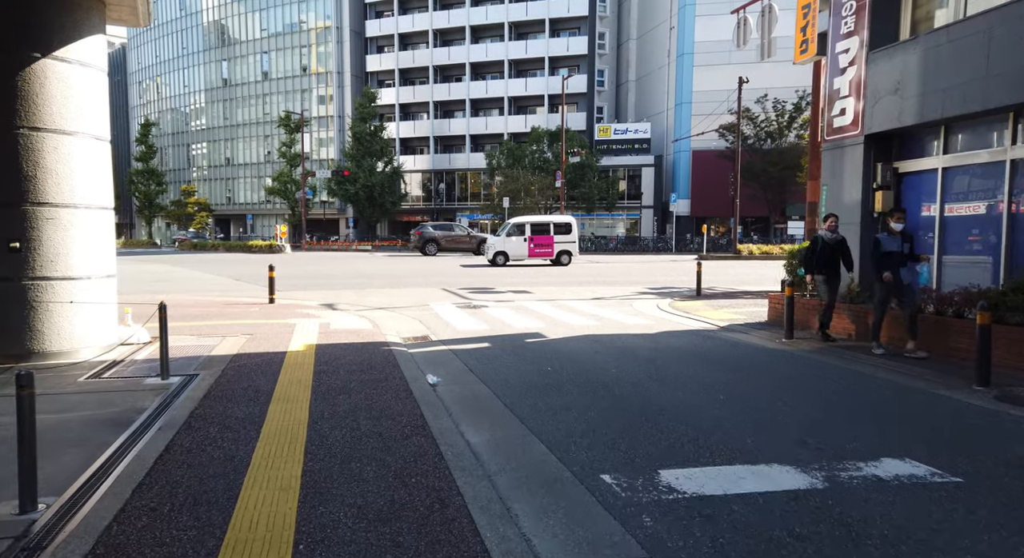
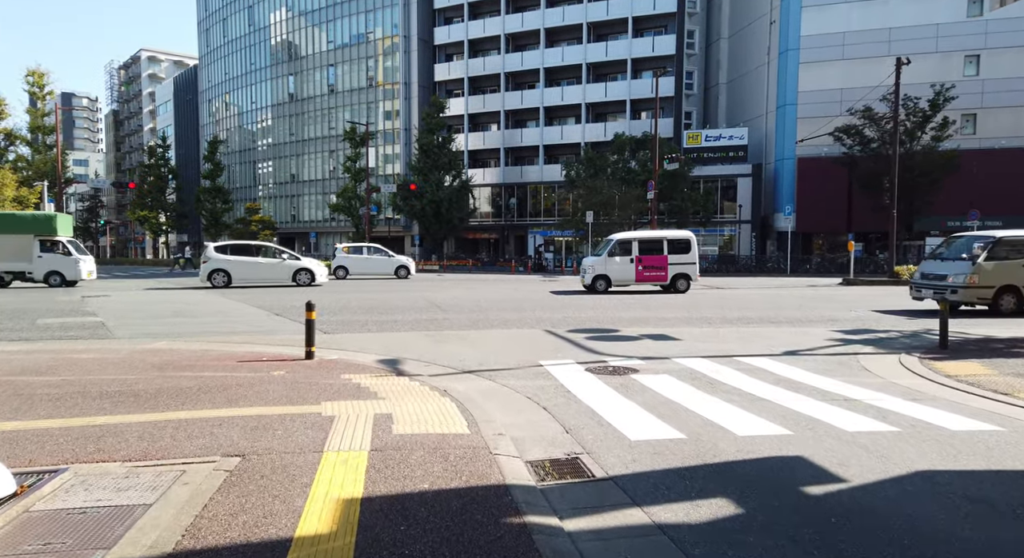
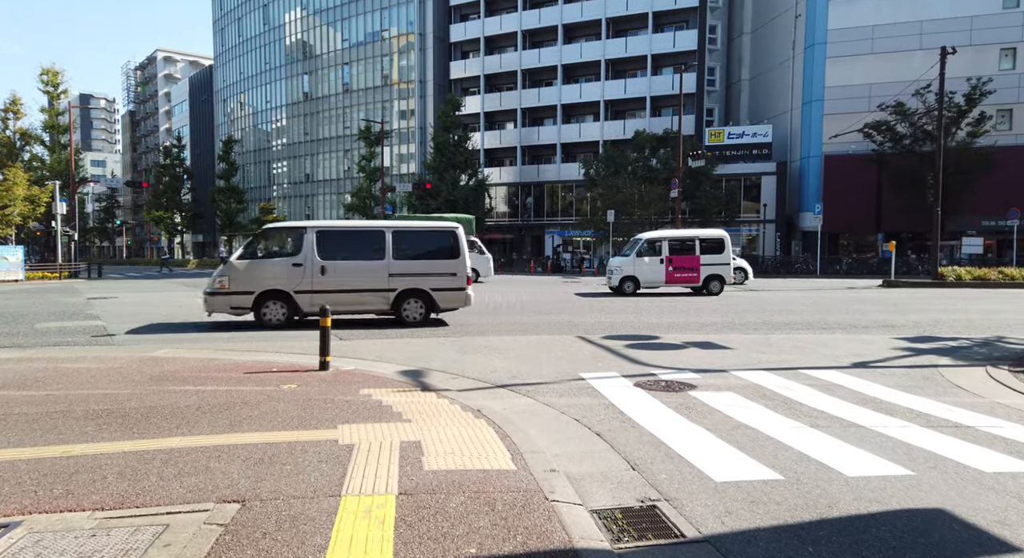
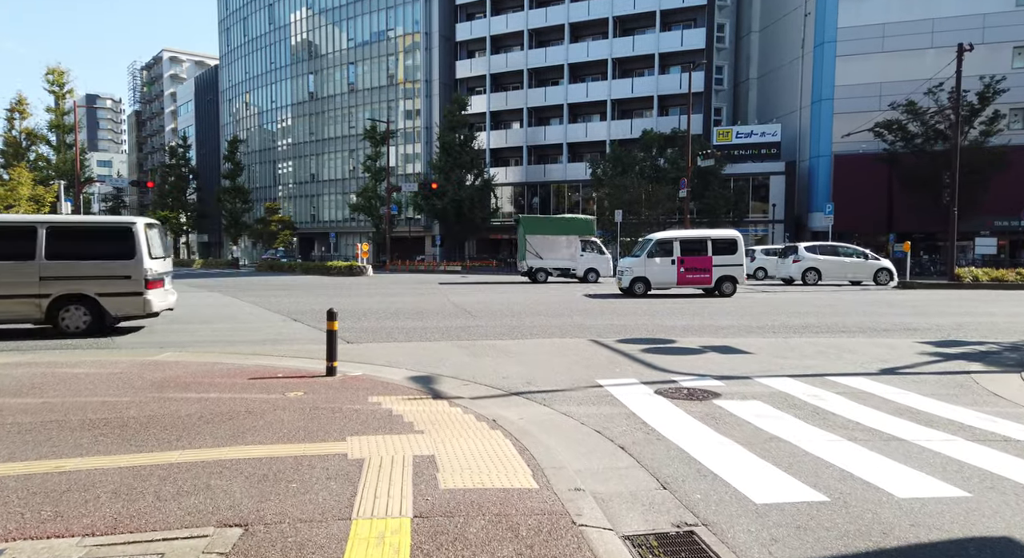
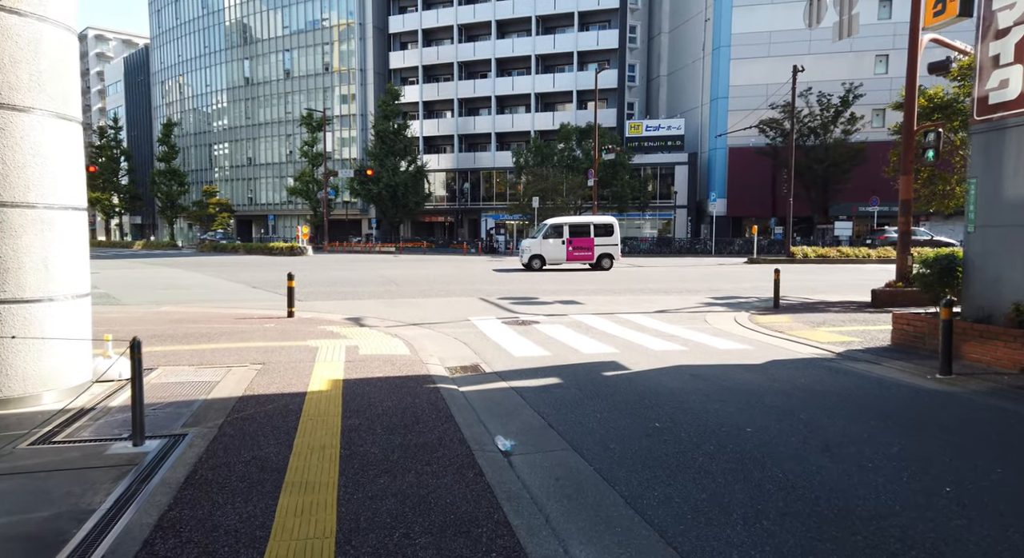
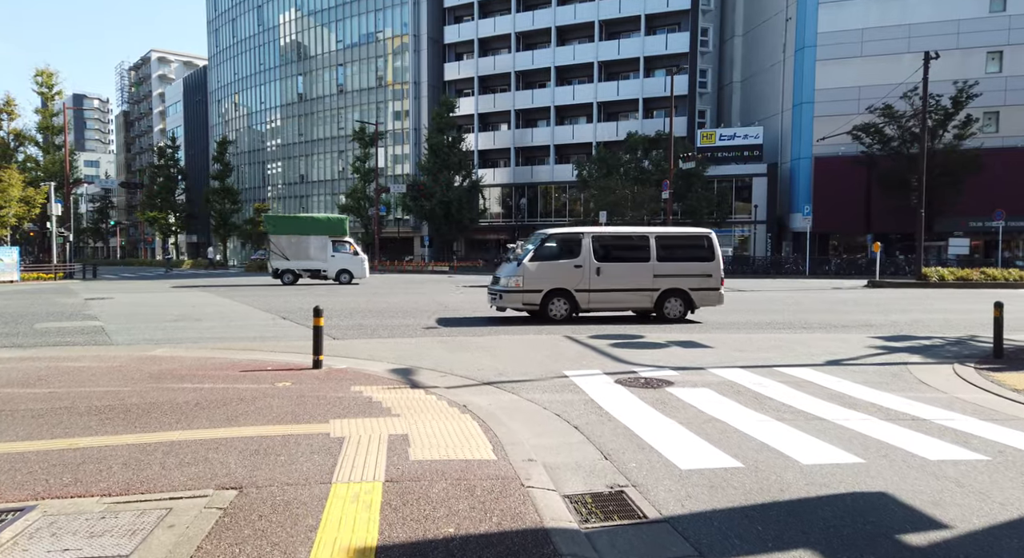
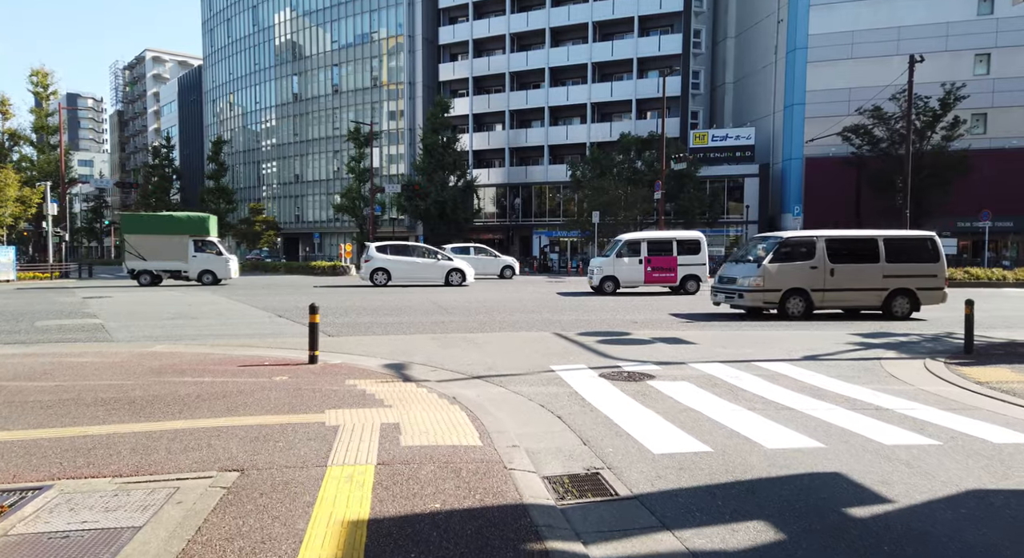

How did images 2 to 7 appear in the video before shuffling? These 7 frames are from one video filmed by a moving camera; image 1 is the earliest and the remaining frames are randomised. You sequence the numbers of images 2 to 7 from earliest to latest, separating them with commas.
5, 2, 7, 6, 3, 4
